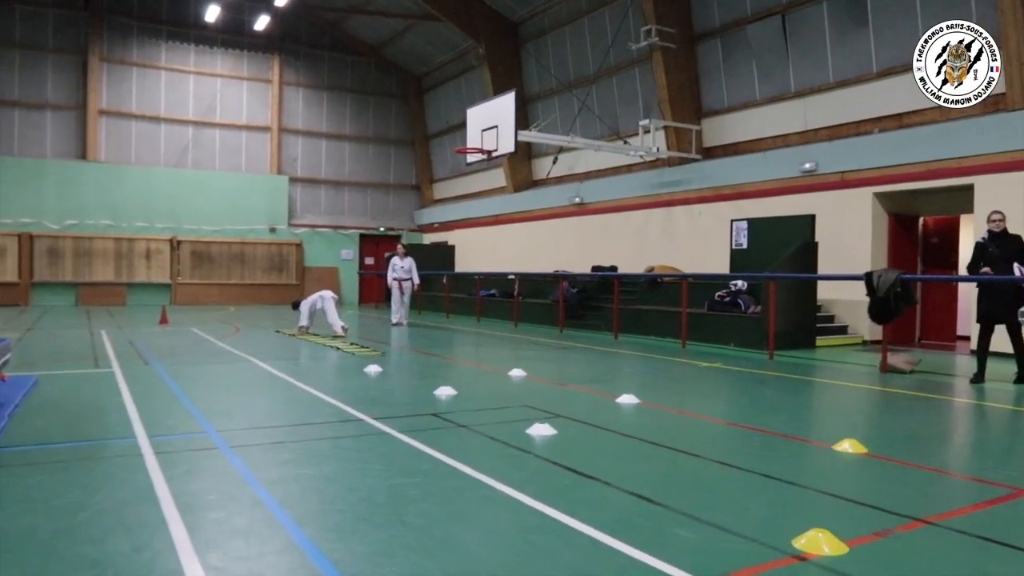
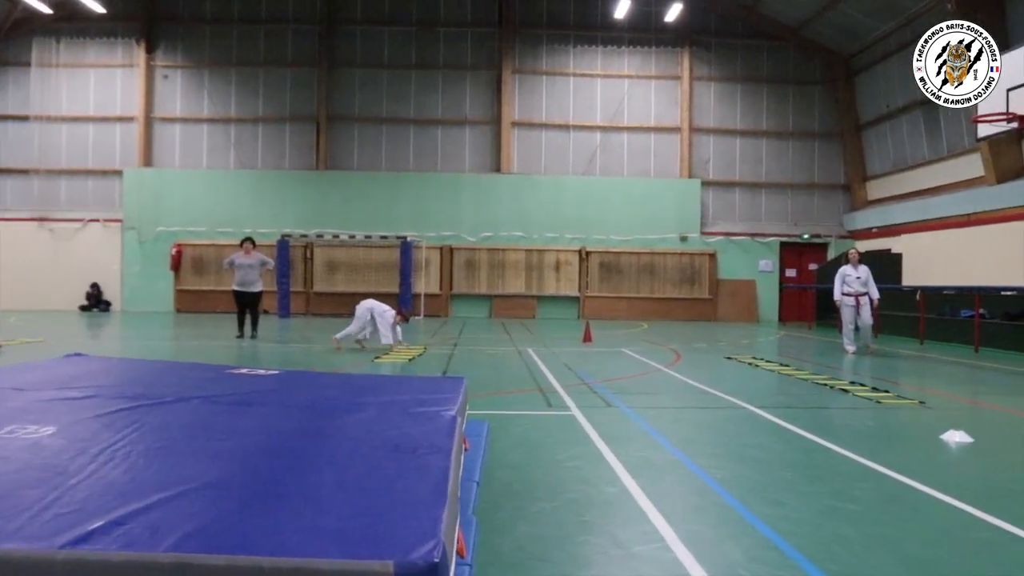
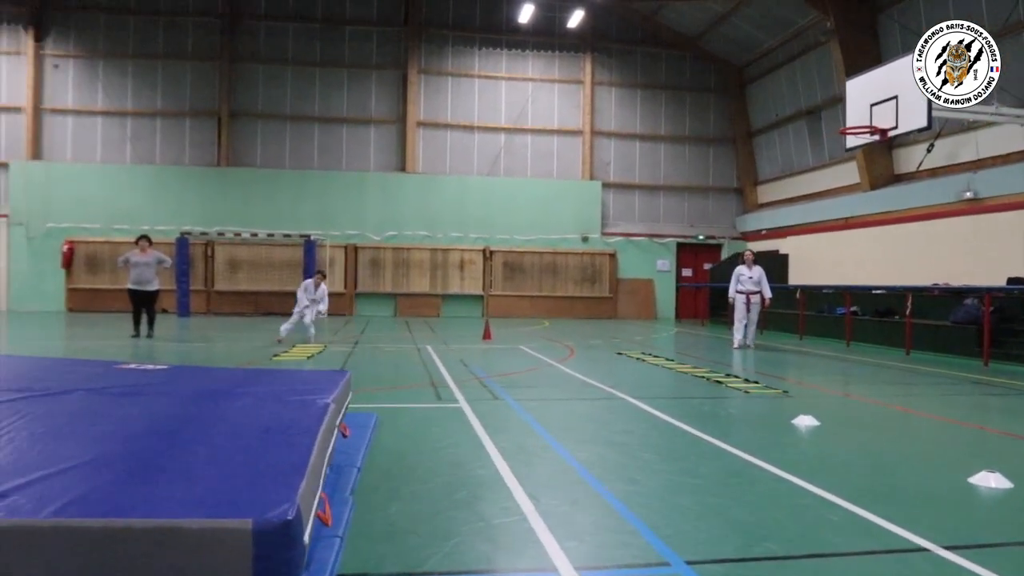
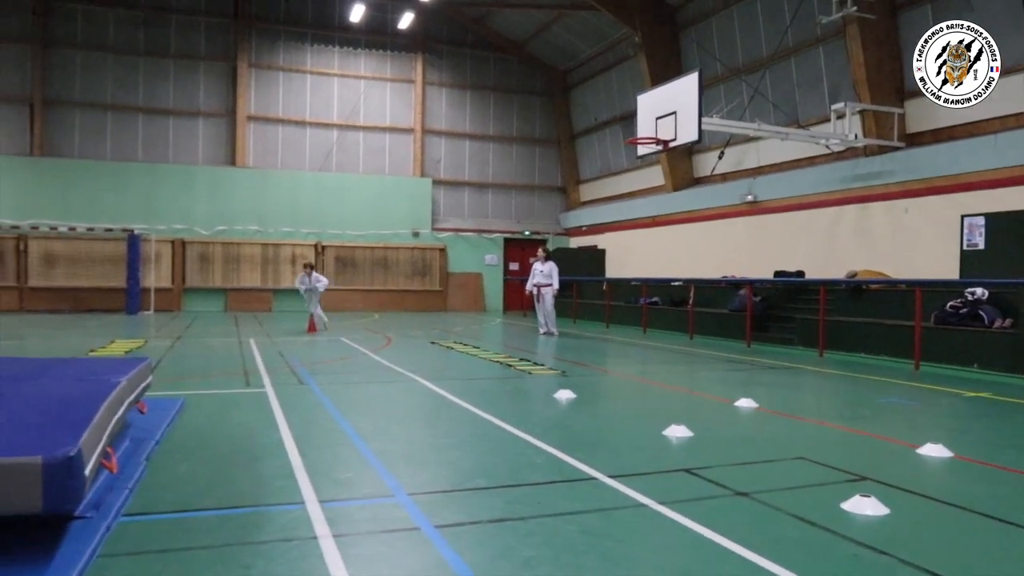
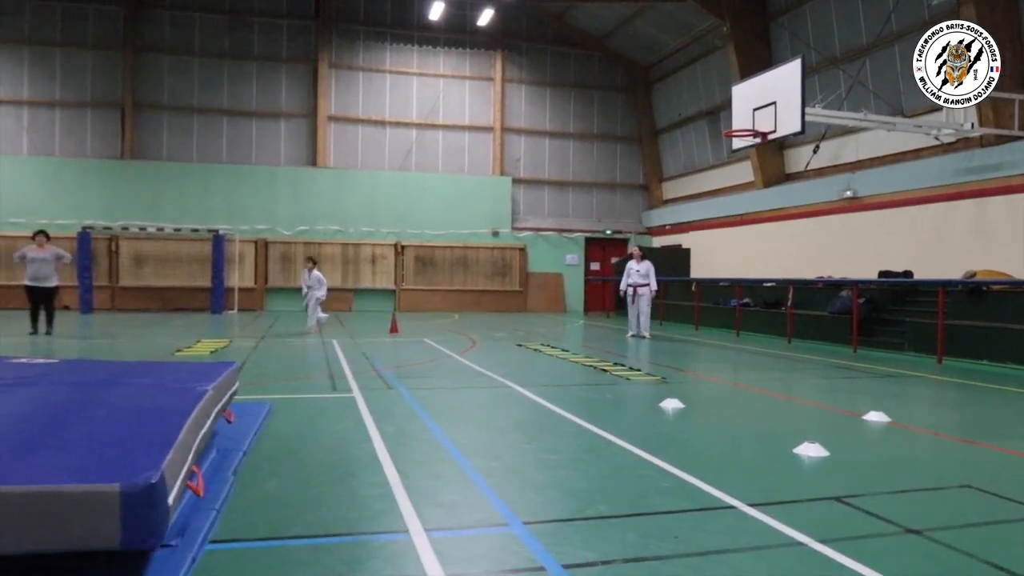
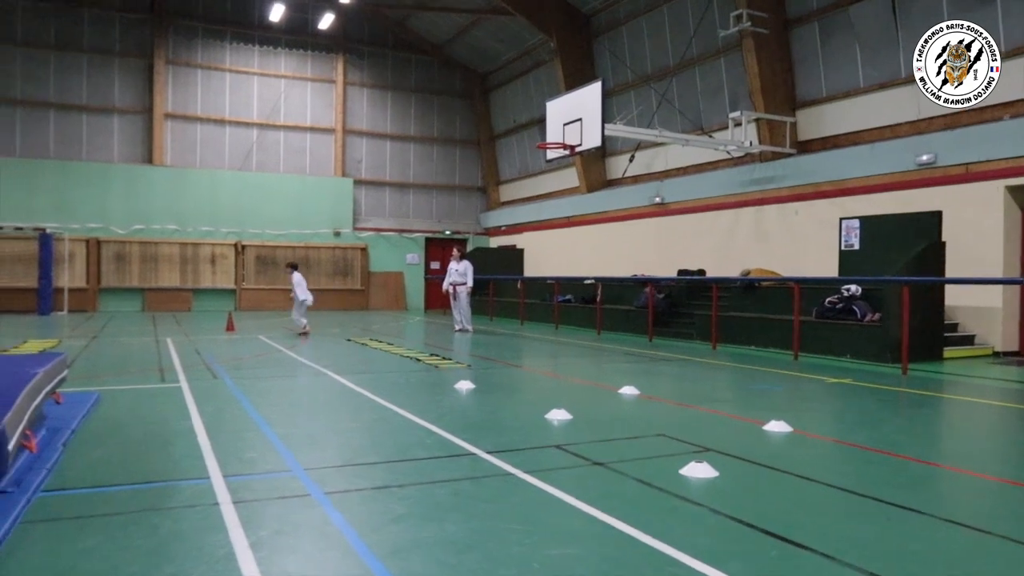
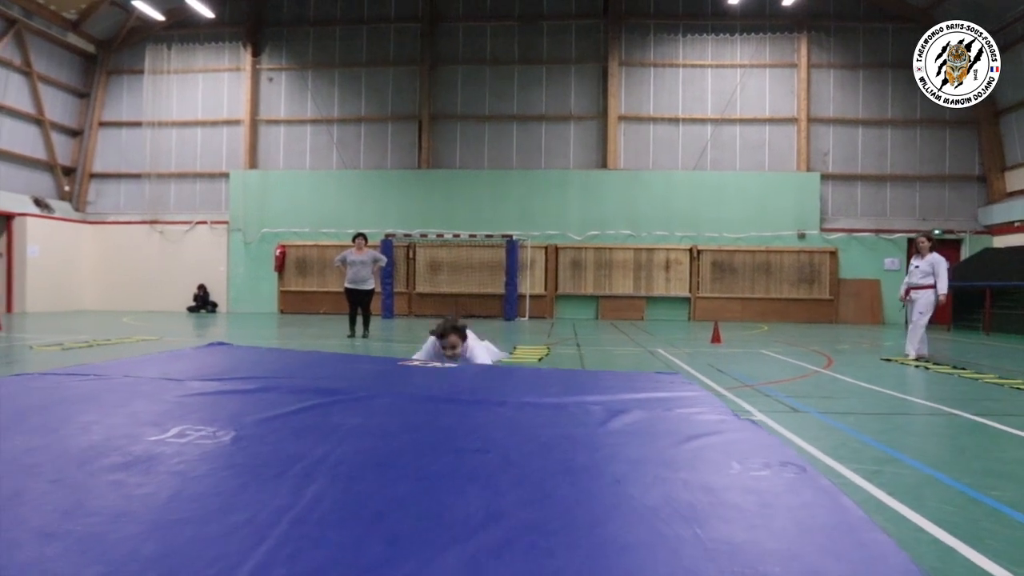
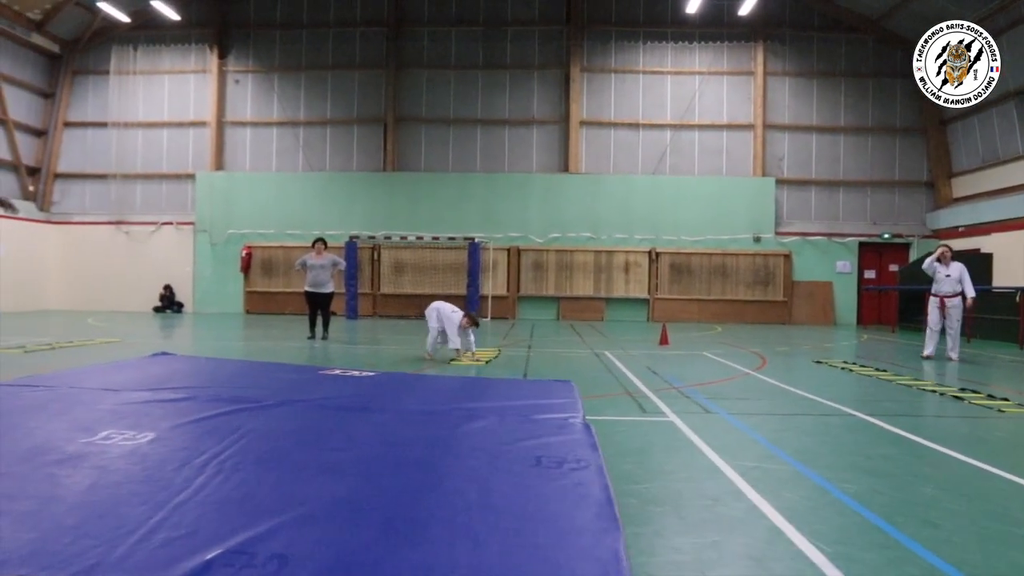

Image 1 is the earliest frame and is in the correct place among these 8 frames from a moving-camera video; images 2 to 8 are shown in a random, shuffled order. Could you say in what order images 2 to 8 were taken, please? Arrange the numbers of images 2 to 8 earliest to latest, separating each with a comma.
6, 4, 5, 3, 2, 8, 7
